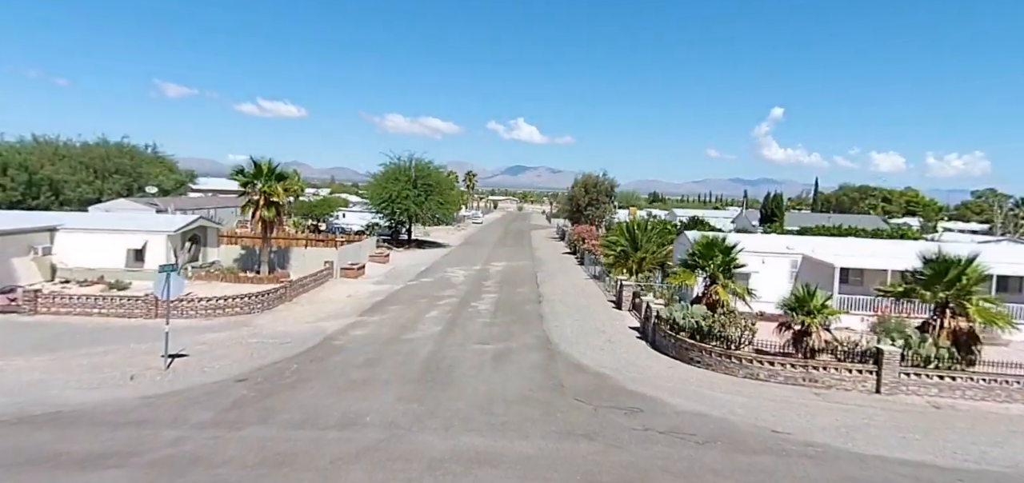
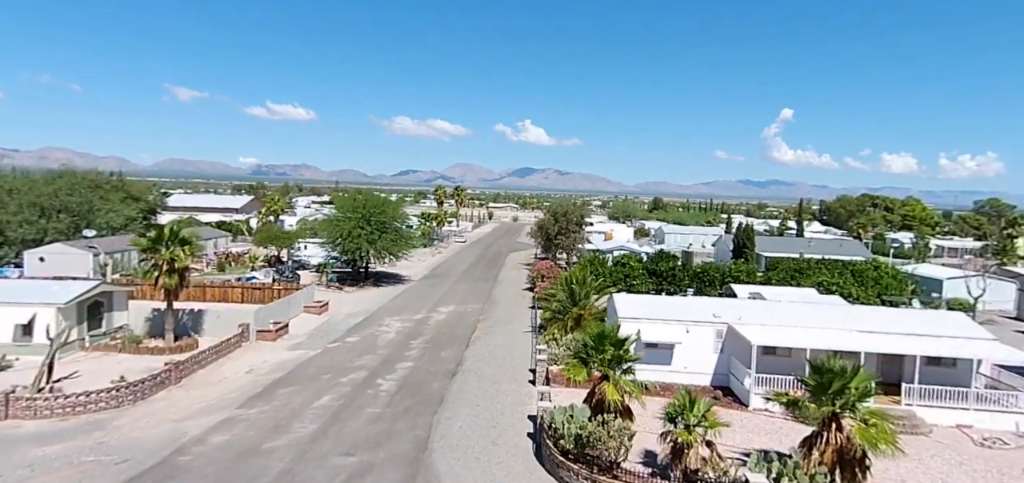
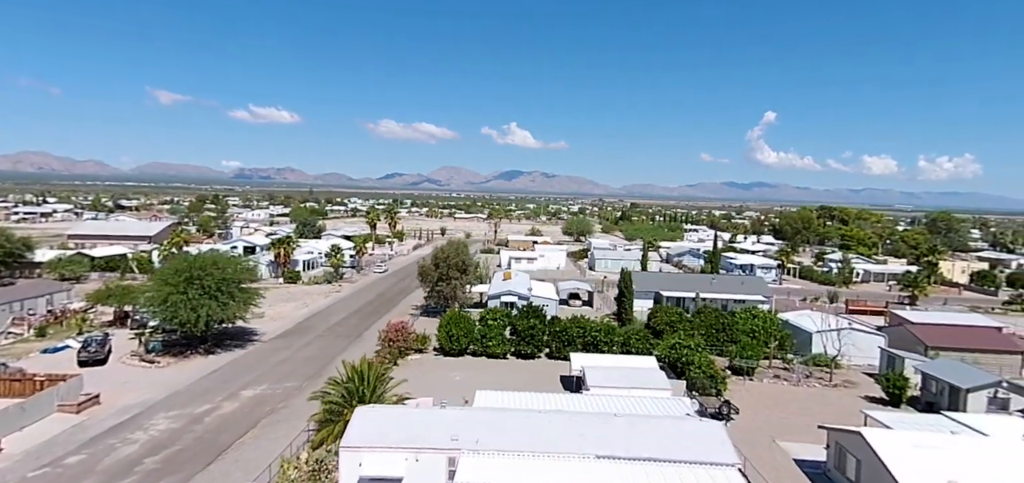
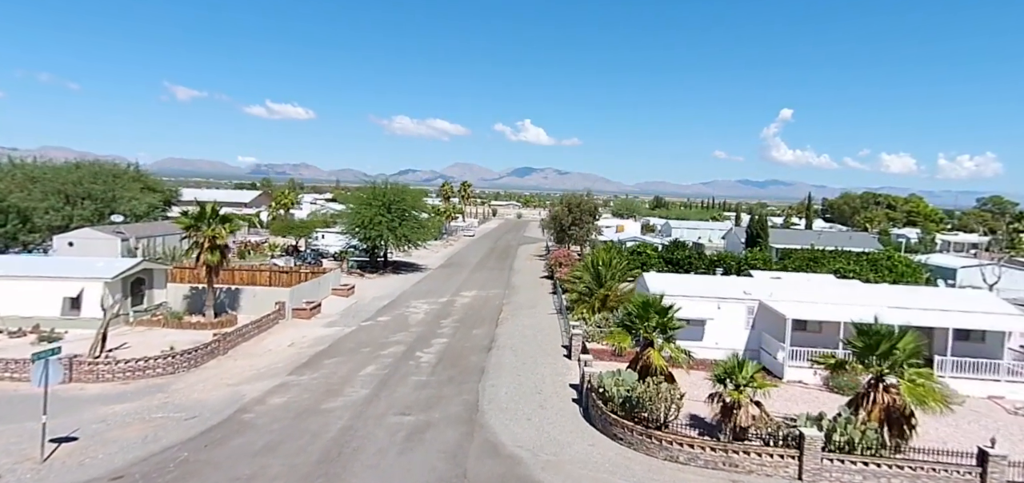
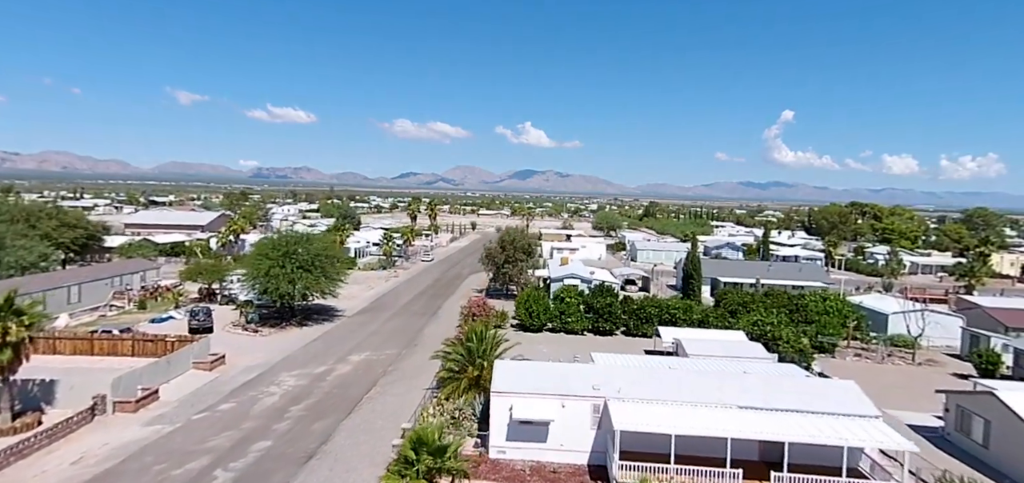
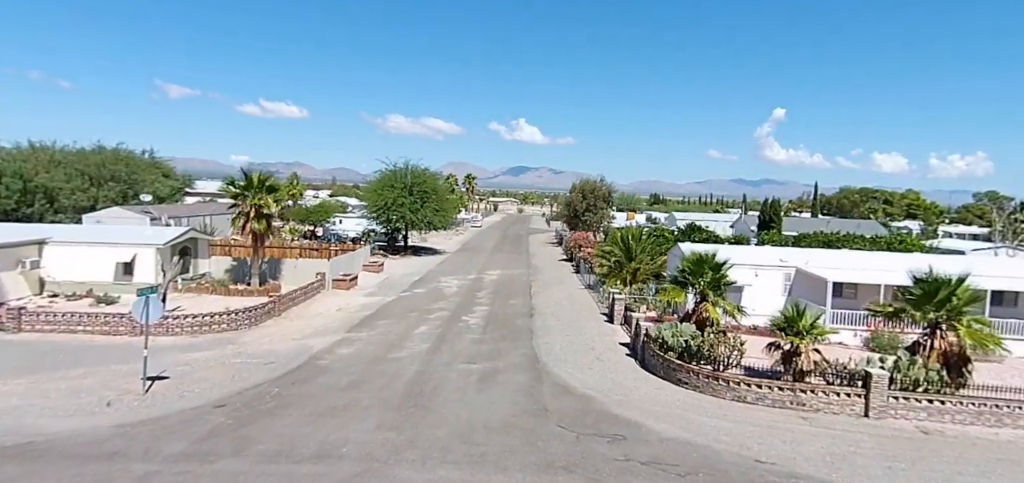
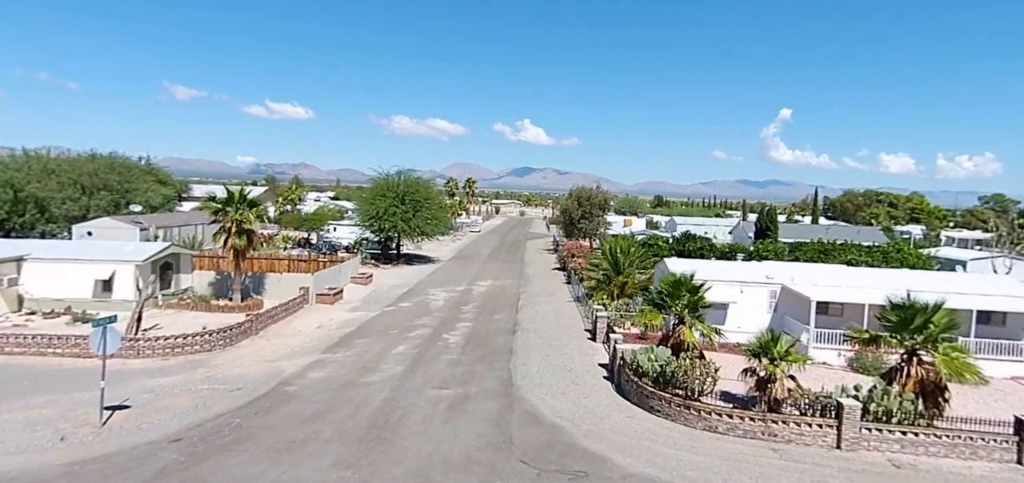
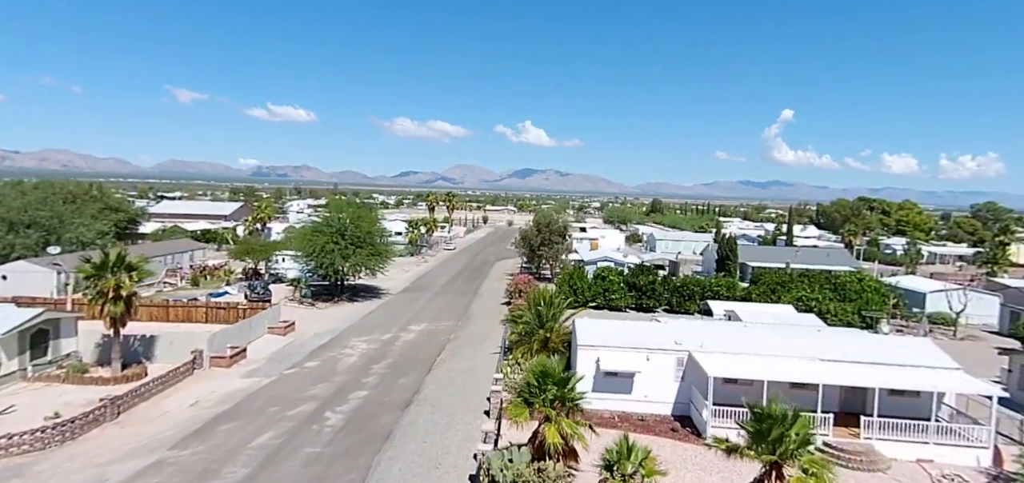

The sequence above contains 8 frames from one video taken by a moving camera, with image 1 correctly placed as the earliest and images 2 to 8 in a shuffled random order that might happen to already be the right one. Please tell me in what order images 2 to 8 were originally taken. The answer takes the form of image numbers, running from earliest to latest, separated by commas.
6, 7, 4, 2, 8, 5, 3
